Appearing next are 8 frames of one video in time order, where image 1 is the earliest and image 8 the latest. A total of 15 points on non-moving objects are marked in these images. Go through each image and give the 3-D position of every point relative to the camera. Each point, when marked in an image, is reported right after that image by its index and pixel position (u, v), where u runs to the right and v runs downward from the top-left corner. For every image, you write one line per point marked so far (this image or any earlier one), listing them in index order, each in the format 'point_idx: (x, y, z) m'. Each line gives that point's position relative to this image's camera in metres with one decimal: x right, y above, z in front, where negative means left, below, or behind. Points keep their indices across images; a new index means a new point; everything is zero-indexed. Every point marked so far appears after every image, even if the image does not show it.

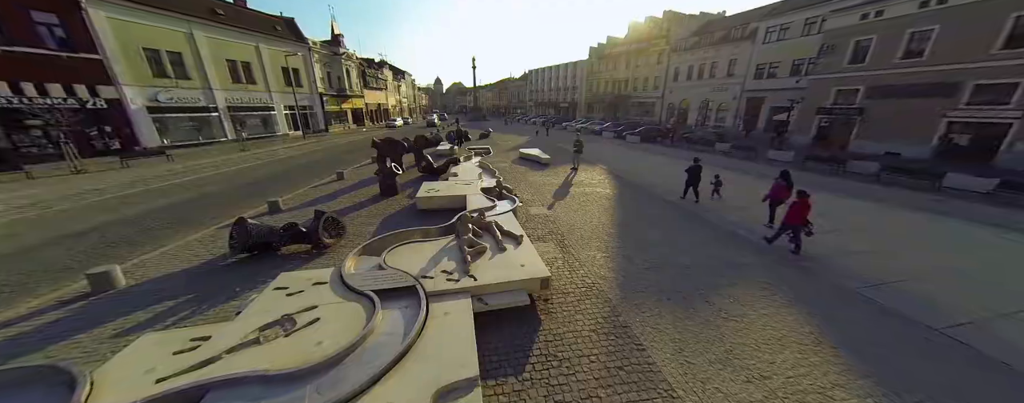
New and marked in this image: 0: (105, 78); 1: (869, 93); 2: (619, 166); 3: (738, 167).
0: (-24.0, +7.3, +17.2) m
1: (+24.2, +7.3, +19.8) m
2: (+5.8, +1.9, +15.8) m
3: (+13.5, +2.0, +17.5) m
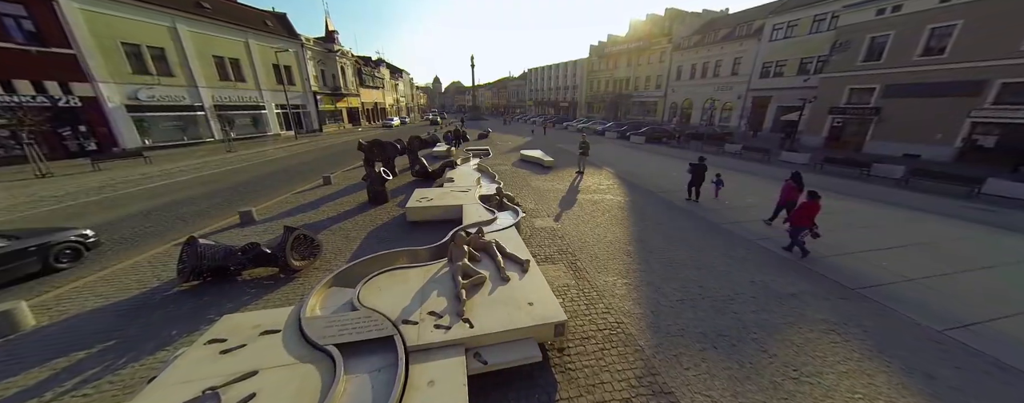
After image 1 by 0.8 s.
0: (-24.0, +7.0, +16.2) m
1: (+24.2, +7.1, +19.0) m
2: (+5.8, +1.7, +14.9) m
3: (+13.5, +1.8, +16.6) m
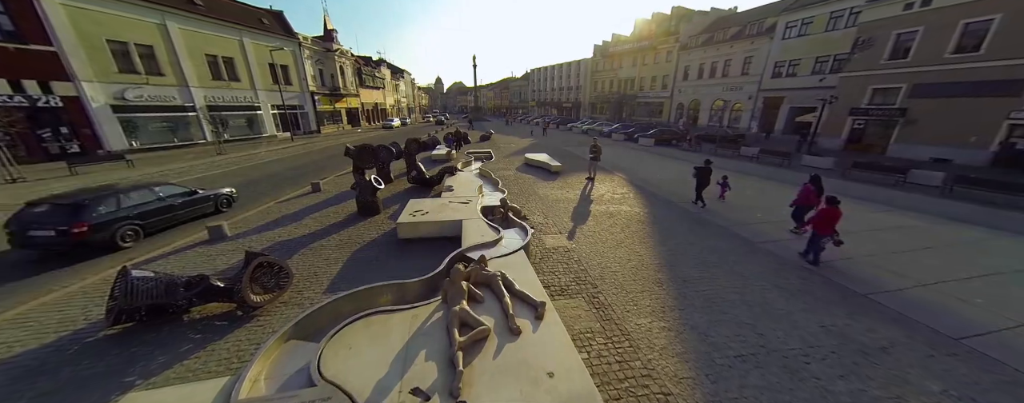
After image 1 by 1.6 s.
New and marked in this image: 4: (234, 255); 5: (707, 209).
0: (-23.7, +6.7, +15.4) m
1: (+24.5, +6.7, +17.8) m
2: (+6.0, +1.3, +13.9) m
3: (+13.7, +1.4, +15.5) m
4: (-5.7, -1.1, +6.0) m
5: (+6.4, -0.2, +9.6) m
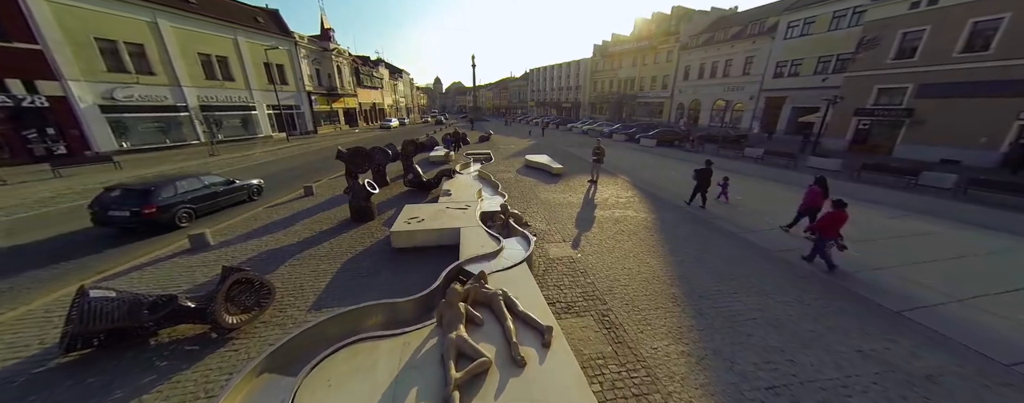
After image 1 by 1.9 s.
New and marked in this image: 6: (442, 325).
0: (-23.8, +6.6, +14.9) m
1: (+24.4, +6.5, +17.5) m
2: (+6.0, +1.2, +13.5) m
3: (+13.7, +1.3, +15.2) m
4: (-5.6, -1.2, +5.6) m
5: (+6.4, -0.3, +9.3) m
6: (-0.8, -1.4, +3.3) m
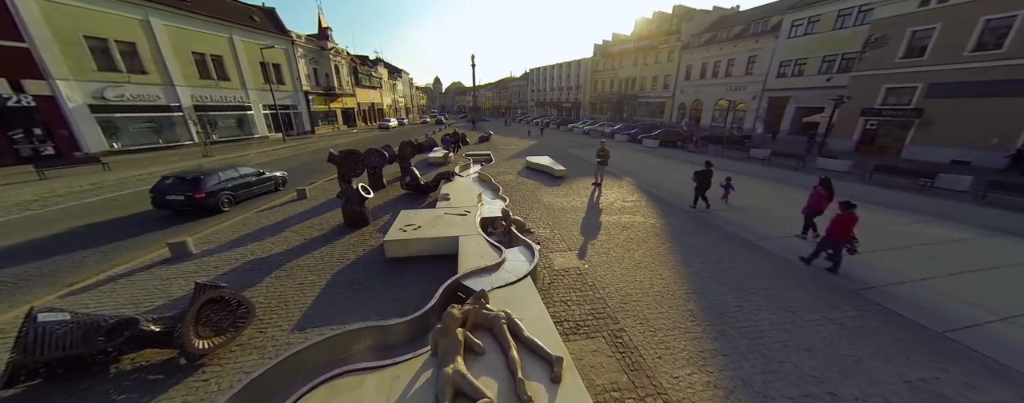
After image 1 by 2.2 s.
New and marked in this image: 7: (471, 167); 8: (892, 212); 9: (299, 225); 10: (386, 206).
0: (-23.7, +6.5, +14.5) m
1: (+24.5, +6.4, +17.2) m
2: (+6.0, +1.0, +13.1) m
3: (+13.7, +1.1, +14.8) m
4: (-5.6, -1.4, +5.2) m
5: (+6.4, -0.4, +8.9) m
6: (-0.8, -1.5, +2.9) m
7: (-2.0, +1.6, +14.0) m
8: (+12.0, -0.4, +9.2) m
9: (-5.5, -0.6, +7.5) m
10: (-3.9, -0.1, +9.0) m
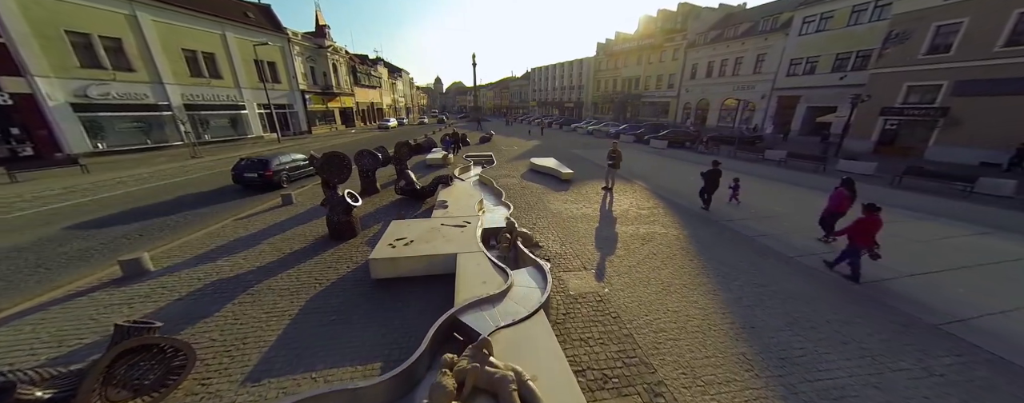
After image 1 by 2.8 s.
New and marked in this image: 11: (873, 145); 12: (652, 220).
0: (-23.6, +6.3, +13.7) m
1: (+24.6, +6.2, +16.3) m
2: (+6.2, +0.8, +12.3) m
3: (+13.9, +0.9, +13.9) m
4: (-5.5, -1.6, +4.4) m
5: (+6.5, -0.6, +8.0) m
6: (-0.7, -1.7, +2.1) m
7: (-1.9, +1.4, +13.2) m
8: (+12.1, -0.6, +8.4) m
9: (-5.4, -0.8, +6.7) m
10: (-3.7, -0.3, +8.1) m
11: (+24.1, +3.7, +19.6) m
12: (+3.6, -0.5, +7.7) m
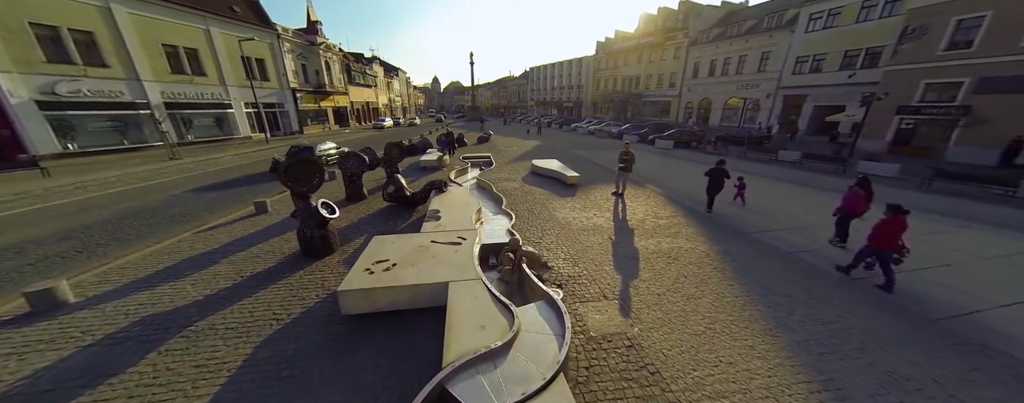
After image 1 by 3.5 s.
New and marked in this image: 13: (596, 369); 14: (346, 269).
0: (-23.6, +6.0, +12.6) m
1: (+24.6, +6.0, +15.5) m
2: (+6.2, +0.6, +11.4) m
3: (+13.9, +0.7, +13.1) m
4: (-5.4, -1.8, +3.4) m
5: (+6.6, -0.8, +7.1) m
6: (-0.6, -1.9, +1.1) m
7: (-1.8, +1.2, +12.2) m
8: (+12.2, -0.8, +7.5) m
9: (-5.3, -1.0, +5.7) m
10: (-3.7, -0.6, +7.2) m
11: (+24.0, +3.6, +18.8) m
12: (+3.7, -0.7, +6.7) m
13: (+0.9, -1.8, +3.1) m
14: (-3.0, -1.2, +5.3) m
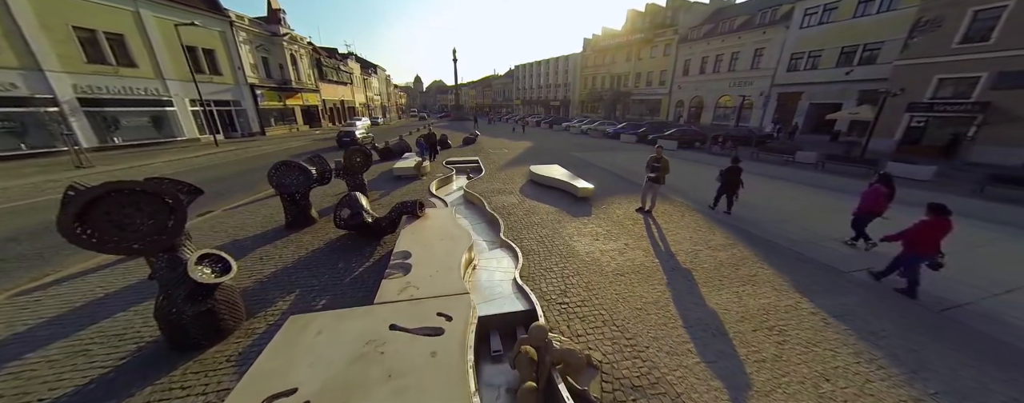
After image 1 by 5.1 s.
0: (-23.8, +5.1, +9.3) m
1: (+24.2, +5.9, +14.5) m
2: (+6.1, +0.2, +9.5) m
3: (+13.6, +0.4, +11.5) m
4: (-5.1, -2.4, +0.9) m
5: (+6.7, -1.3, +5.2) m
6: (-0.2, -2.5, -1.1) m
7: (-2.0, +0.7, +9.9) m
8: (+12.2, -1.1, +5.9) m
9: (-5.1, -1.6, +3.3) m
10: (-3.6, -1.2, +4.8) m
11: (+23.5, +3.4, +17.7) m
12: (+3.8, -1.1, +4.7) m
13: (+1.2, -2.3, +1.0) m
14: (-2.8, -1.8, +3.0) m
